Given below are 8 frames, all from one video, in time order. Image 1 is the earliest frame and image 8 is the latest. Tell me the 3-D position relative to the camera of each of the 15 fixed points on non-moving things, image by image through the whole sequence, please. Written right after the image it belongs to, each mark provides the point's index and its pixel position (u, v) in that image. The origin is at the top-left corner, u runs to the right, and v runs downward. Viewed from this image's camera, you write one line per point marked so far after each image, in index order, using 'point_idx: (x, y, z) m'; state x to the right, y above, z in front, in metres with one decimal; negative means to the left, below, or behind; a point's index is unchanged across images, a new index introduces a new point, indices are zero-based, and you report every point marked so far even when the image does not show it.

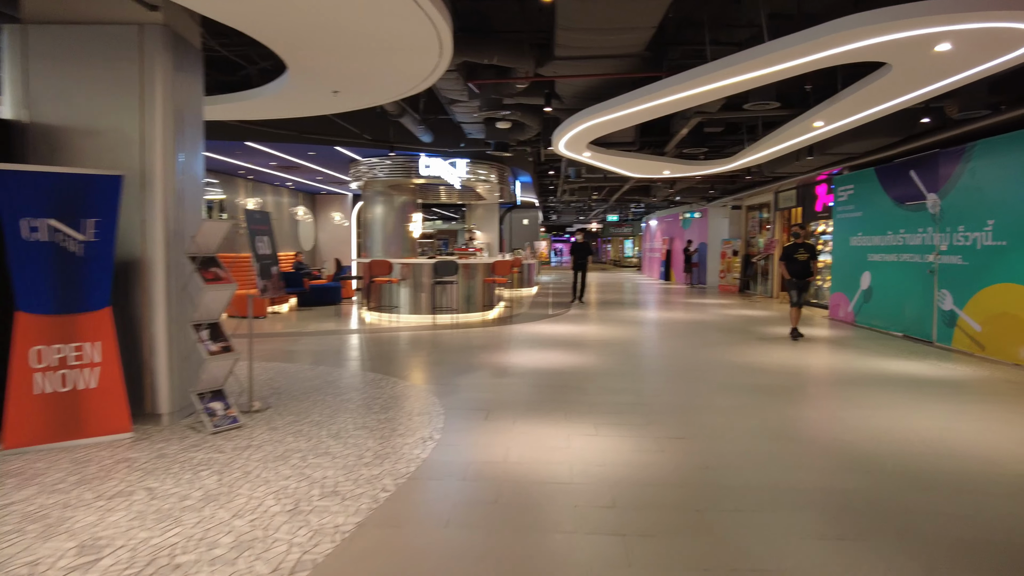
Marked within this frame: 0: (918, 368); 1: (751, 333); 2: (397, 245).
0: (+3.5, -0.7, +5.7) m
1: (+2.9, -0.6, +8.0) m
2: (-1.8, +0.6, +10.1) m
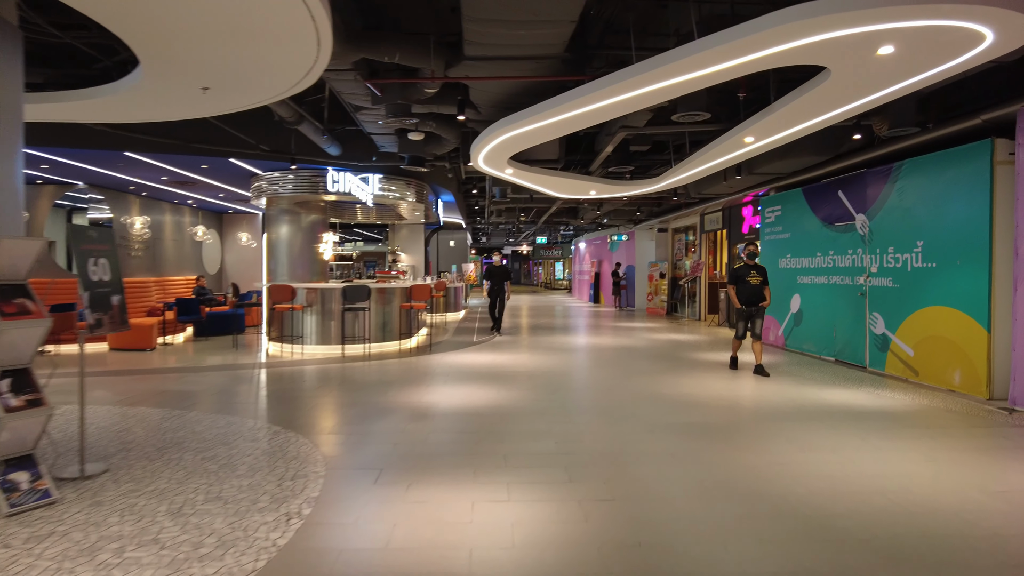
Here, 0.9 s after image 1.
0: (+2.8, -0.9, +5.4) m
1: (+2.0, -0.8, +7.7) m
2: (-2.9, +0.3, +9.3) m
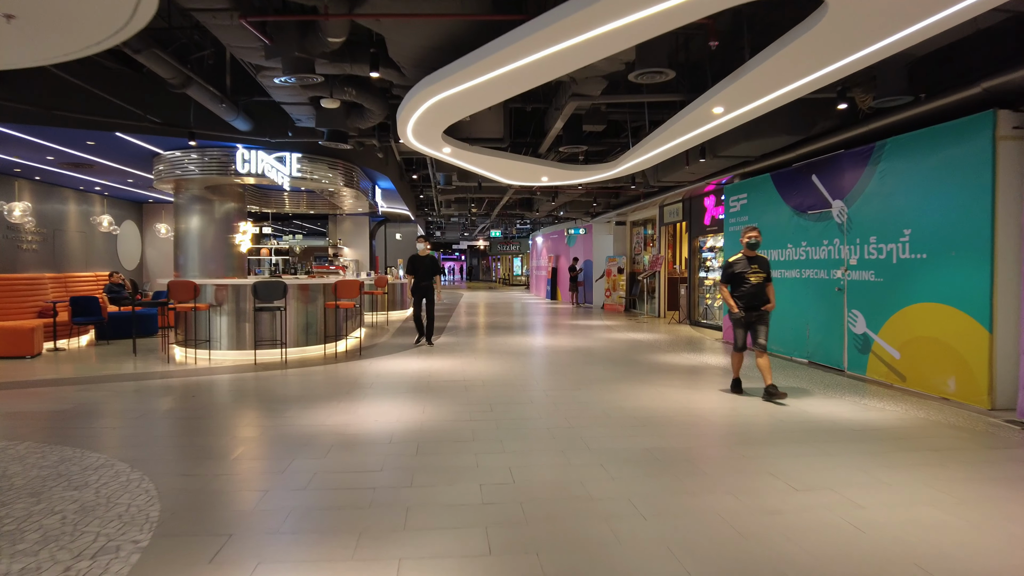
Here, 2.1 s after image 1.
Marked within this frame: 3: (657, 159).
0: (+2.3, -0.8, +4.6) m
1: (+1.4, -0.8, +6.9) m
2: (-3.6, +0.3, +8.2) m
3: (+1.7, +1.5, +7.6) m
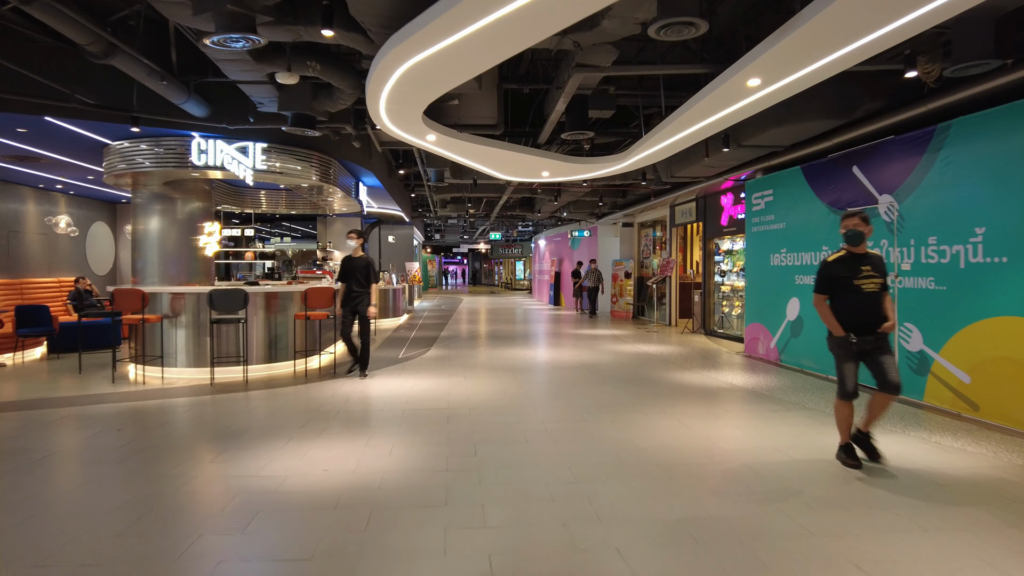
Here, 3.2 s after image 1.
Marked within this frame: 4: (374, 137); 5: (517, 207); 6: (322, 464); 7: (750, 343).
0: (+2.2, -0.9, +3.7) m
1: (+1.3, -0.9, +6.0) m
2: (-3.7, +0.2, +7.4) m
3: (+1.6, +1.4, +6.7) m
4: (-1.4, +1.5, +6.5) m
5: (+0.1, +1.8, +15.1) m
6: (-1.0, -0.9, +3.4) m
7: (+2.8, -0.7, +7.8) m
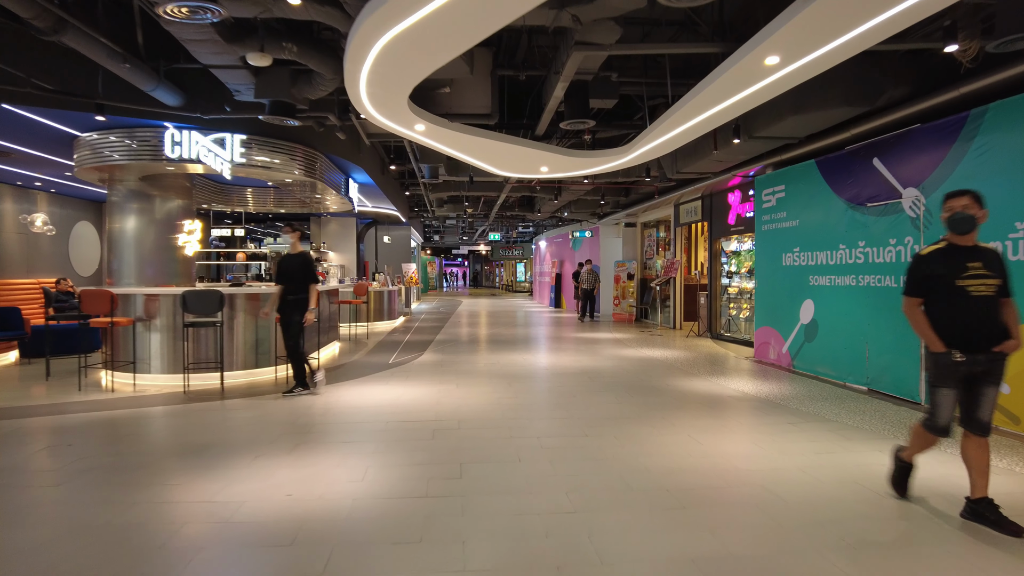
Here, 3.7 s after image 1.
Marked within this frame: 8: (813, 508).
0: (+2.2, -0.9, +3.3) m
1: (+1.3, -0.9, +5.6) m
2: (-3.7, +0.2, +7.0) m
3: (+1.6, +1.4, +6.3) m
4: (-1.4, +1.5, +6.2) m
5: (+0.1, +1.8, +14.7) m
6: (-1.0, -0.9, +3.0) m
7: (+2.8, -0.7, +7.4) m
8: (+1.3, -0.9, +2.8) m
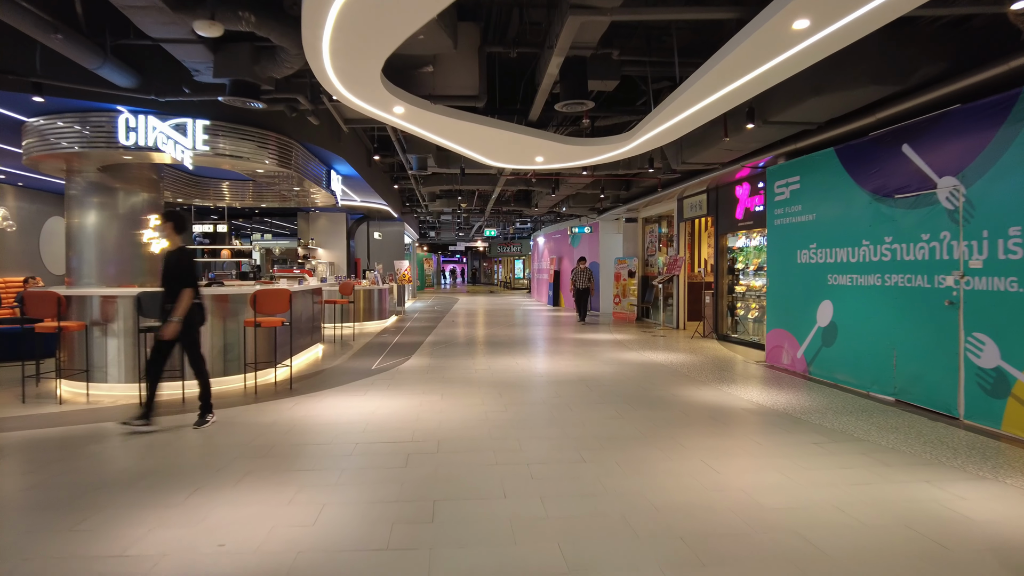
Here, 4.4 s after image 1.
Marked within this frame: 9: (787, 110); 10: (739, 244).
0: (+2.1, -0.9, +2.8) m
1: (+1.2, -0.9, +5.1) m
2: (-3.8, +0.2, +6.5) m
3: (+1.5, +1.4, +5.8) m
4: (-1.5, +1.5, +5.6) m
5: (0.0, +1.9, +14.2) m
6: (-1.1, -0.9, +2.5) m
7: (+2.7, -0.7, +6.9) m
8: (+1.2, -0.9, +2.3) m
9: (+2.1, +1.4, +5.0) m
10: (+3.0, +0.6, +8.9) m
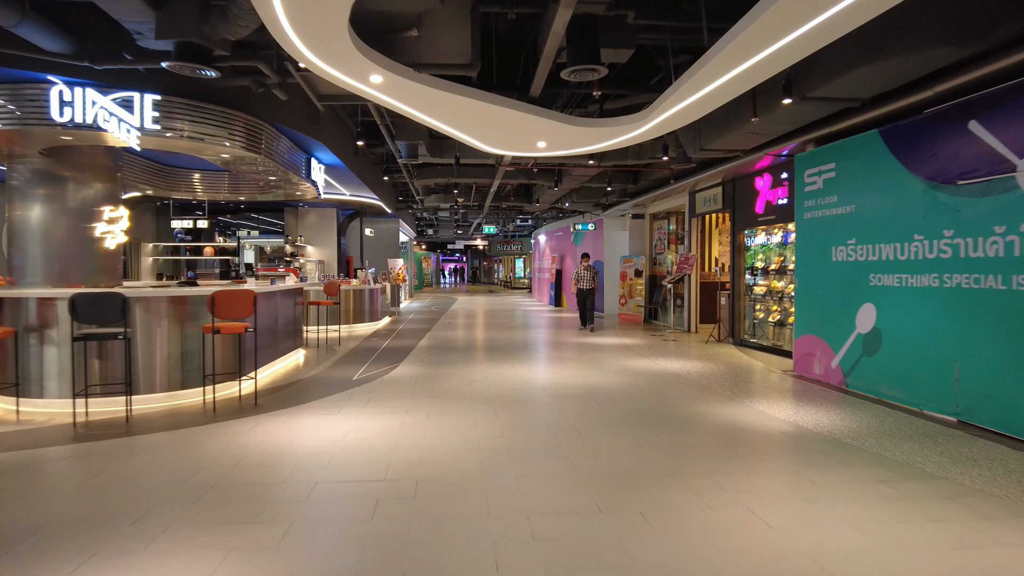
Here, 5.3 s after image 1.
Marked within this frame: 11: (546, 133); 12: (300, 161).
0: (+2.1, -0.9, +2.1) m
1: (+1.2, -0.9, +4.4) m
2: (-3.8, +0.2, +5.7) m
3: (+1.5, +1.4, +5.1) m
4: (-1.5, +1.5, +4.9) m
5: (0.0, +1.9, +13.4) m
6: (-1.1, -0.9, +1.8) m
7: (+2.7, -0.7, +6.2) m
8: (+1.2, -1.0, +1.5) m
9: (+2.1, +1.3, +4.3) m
10: (+3.0, +0.6, +8.2) m
11: (+0.3, +1.3, +5.4) m
12: (-2.1, +1.3, +6.7) m
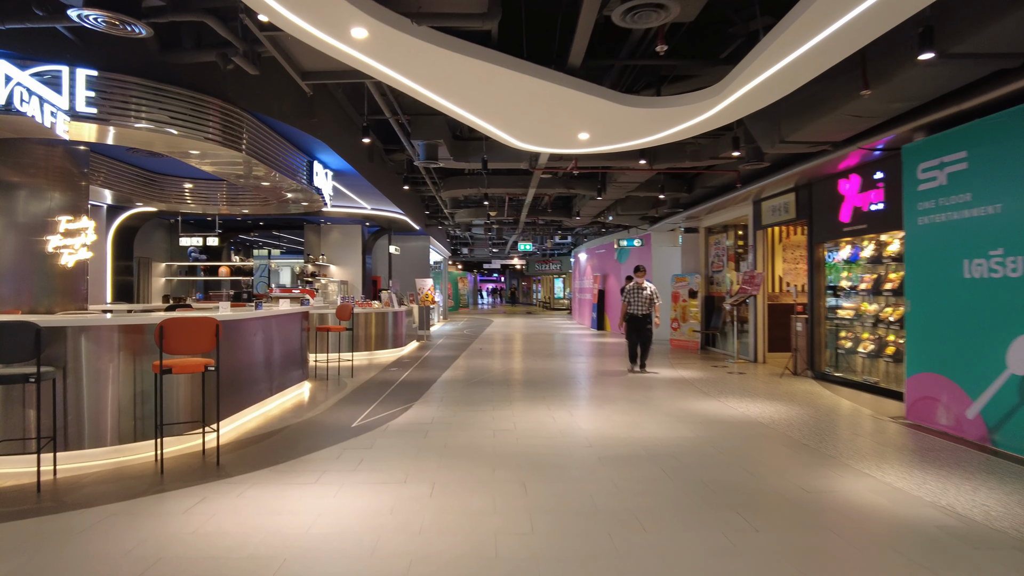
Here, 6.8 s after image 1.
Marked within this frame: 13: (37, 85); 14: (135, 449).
0: (+2.1, -1.0, +0.8) m
1: (+1.4, -1.0, +3.1) m
2: (-3.5, 0.0, +4.8) m
3: (+1.7, +1.2, +3.9) m
4: (-1.3, +1.3, +3.9) m
5: (+0.7, +1.4, +12.3) m
6: (-1.1, -1.0, +0.7) m
7: (+3.0, -0.9, +4.8) m
8: (+1.2, -1.0, +0.3) m
9: (+2.2, +1.2, +3.1) m
10: (+3.4, +0.3, +6.8) m
11: (+0.5, +1.1, +4.3) m
12: (-1.8, +1.1, +5.7) m
13: (-2.5, +1.0, +3.5) m
14: (-2.3, -1.0, +4.0) m
